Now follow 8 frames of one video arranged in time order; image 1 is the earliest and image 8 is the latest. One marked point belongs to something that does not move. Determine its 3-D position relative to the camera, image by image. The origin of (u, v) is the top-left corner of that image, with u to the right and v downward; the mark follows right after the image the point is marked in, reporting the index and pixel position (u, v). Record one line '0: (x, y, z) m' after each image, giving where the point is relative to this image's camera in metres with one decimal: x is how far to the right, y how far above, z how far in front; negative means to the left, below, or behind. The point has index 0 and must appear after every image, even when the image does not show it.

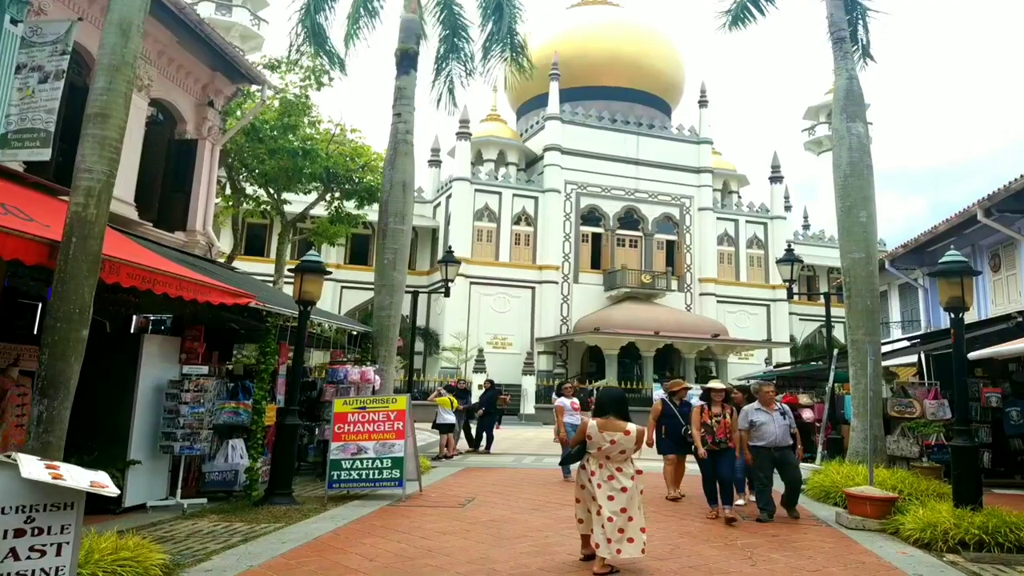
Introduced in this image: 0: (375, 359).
0: (-2.0, -1.0, +10.8) m
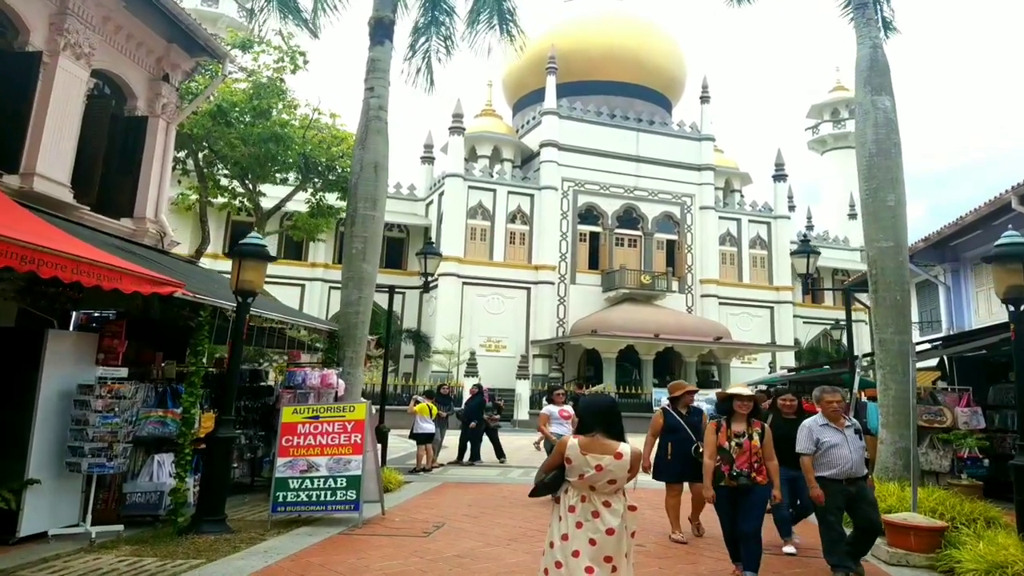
0: (-2.2, -0.9, +9.6) m
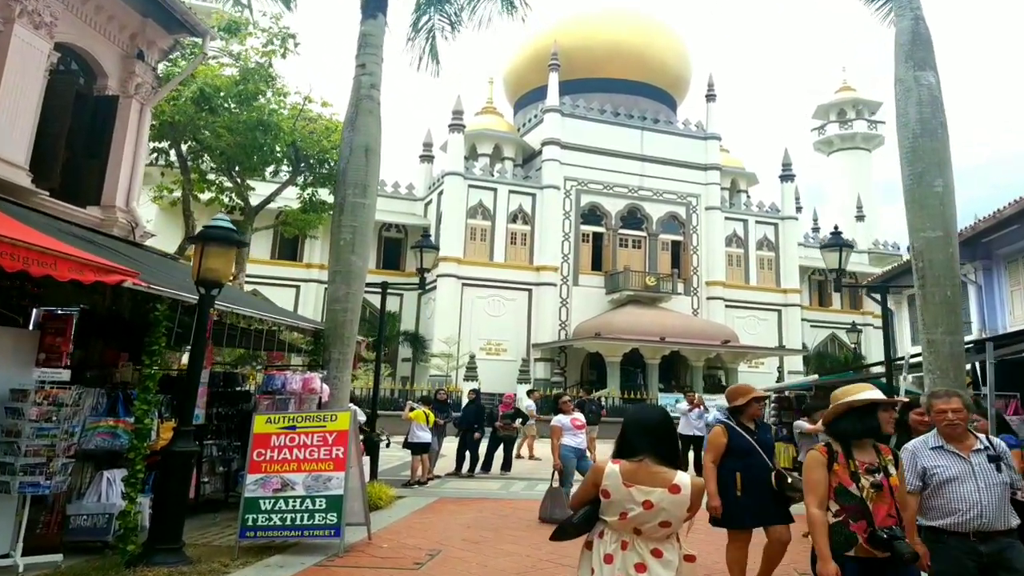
0: (-2.2, -0.9, +8.7) m
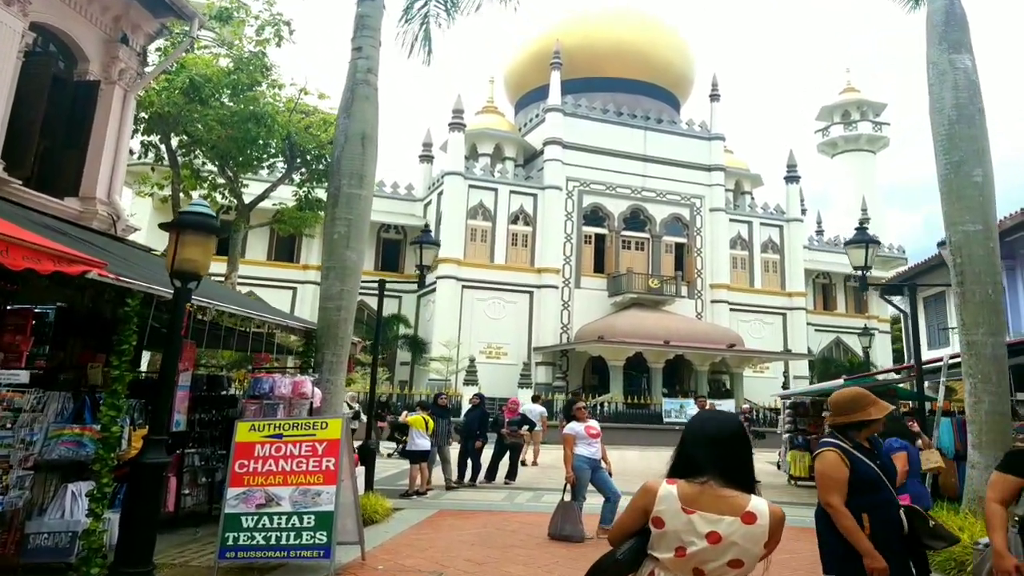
0: (-2.1, -0.8, +8.1) m
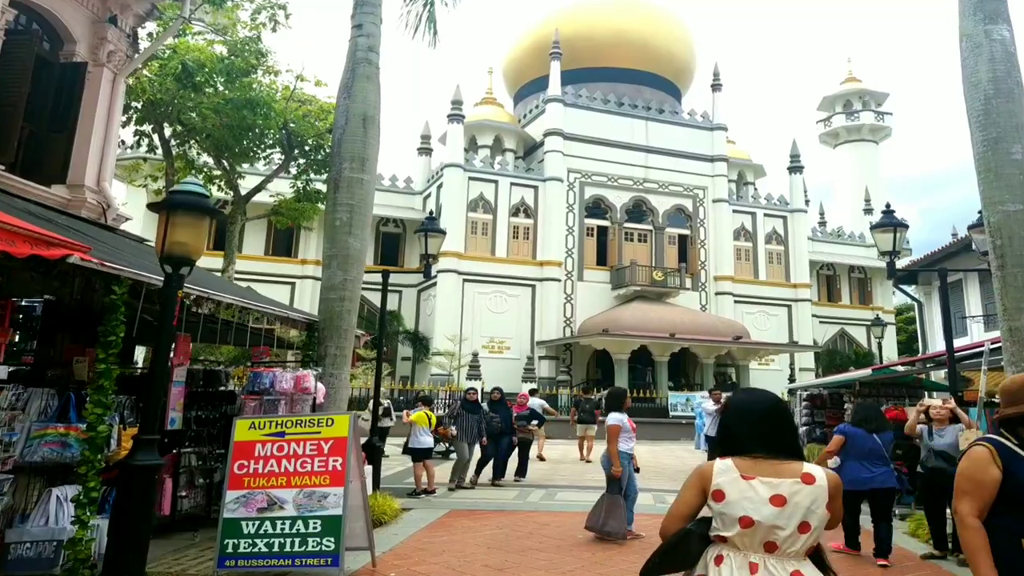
0: (-2.0, -0.7, +7.7) m
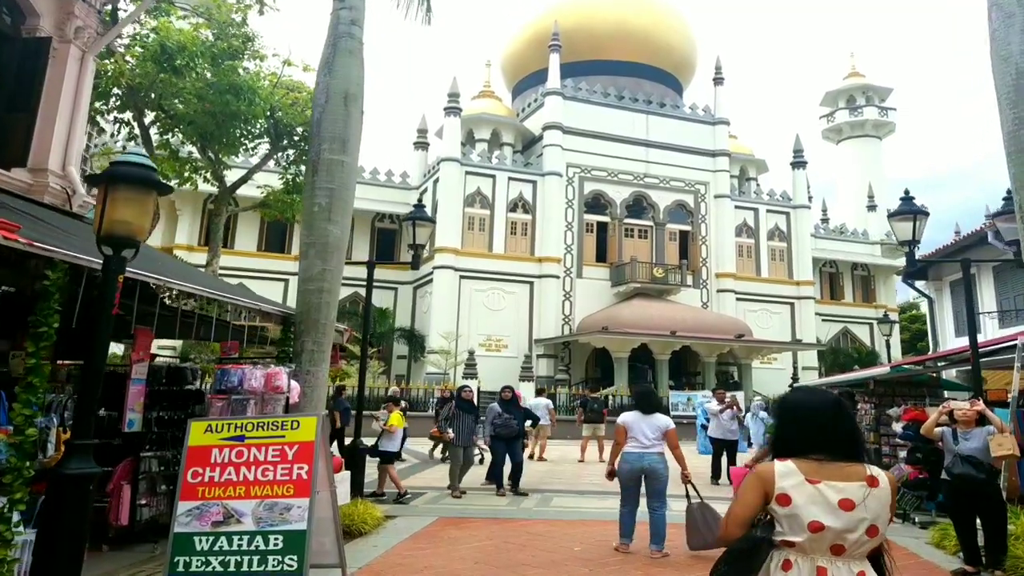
0: (-2.1, -0.6, +7.1) m
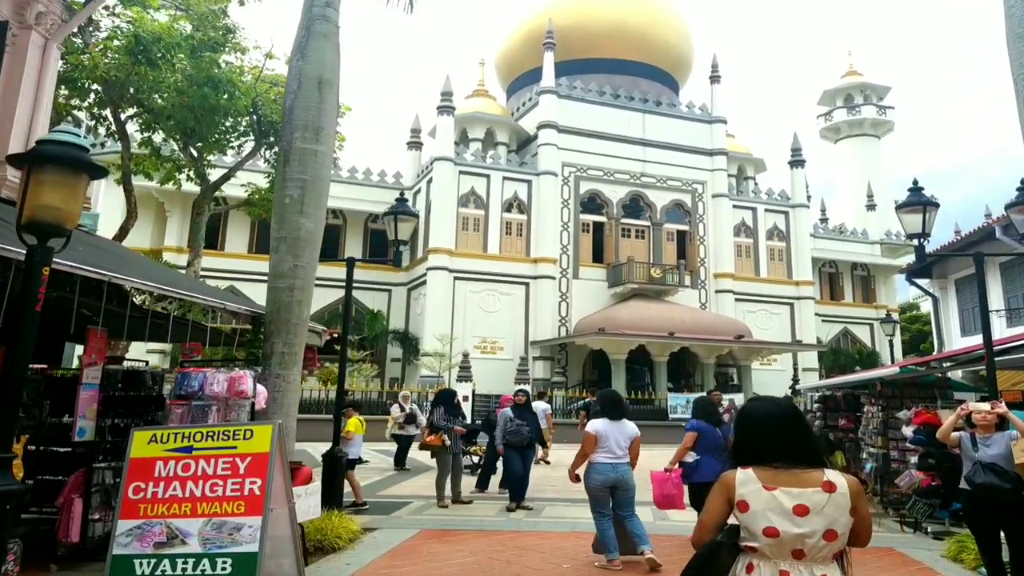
0: (-2.2, -0.6, +6.6) m
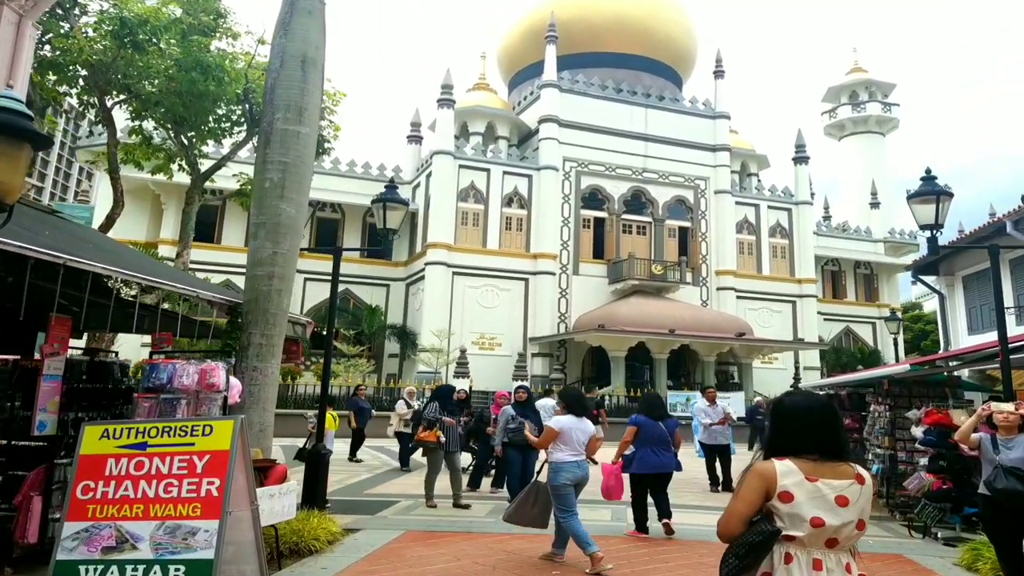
0: (-2.3, -0.5, +6.3) m
